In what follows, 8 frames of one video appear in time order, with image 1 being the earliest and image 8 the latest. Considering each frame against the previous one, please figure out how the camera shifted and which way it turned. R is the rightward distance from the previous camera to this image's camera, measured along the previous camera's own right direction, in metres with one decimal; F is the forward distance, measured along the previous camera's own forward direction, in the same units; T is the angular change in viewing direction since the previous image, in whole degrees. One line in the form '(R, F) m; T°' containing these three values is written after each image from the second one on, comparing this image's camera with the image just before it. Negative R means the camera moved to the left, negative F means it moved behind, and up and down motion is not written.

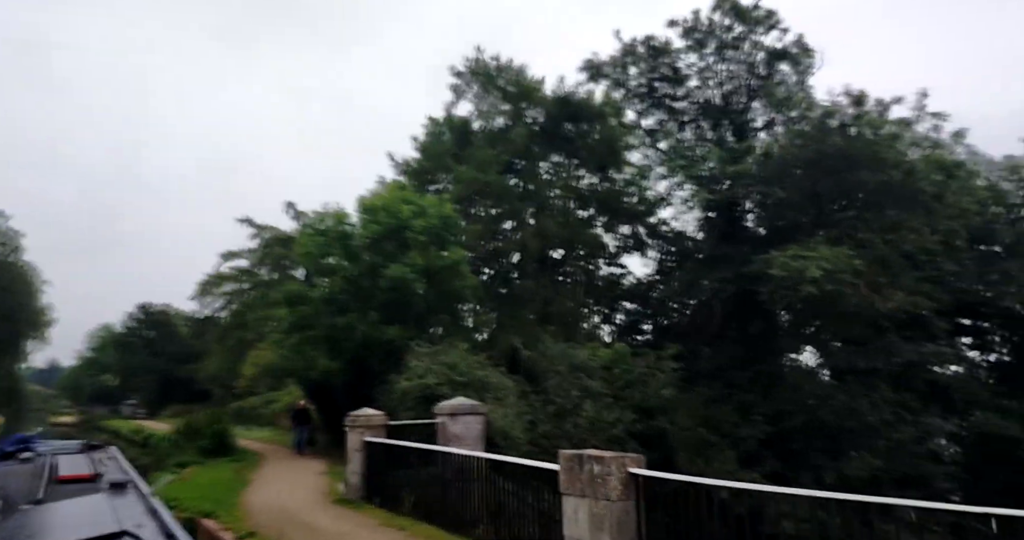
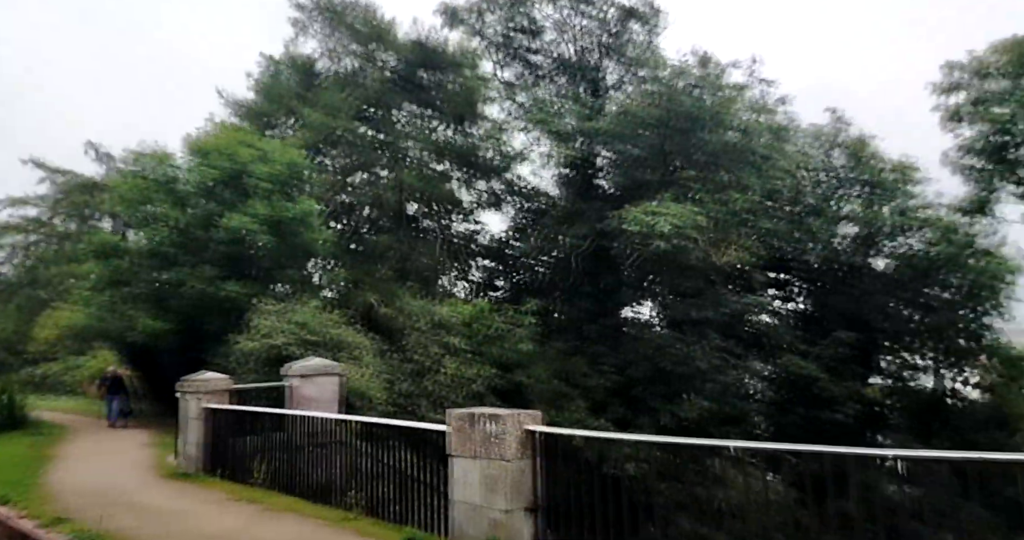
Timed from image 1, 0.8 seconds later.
(-0.5, +0.4) m; +14°
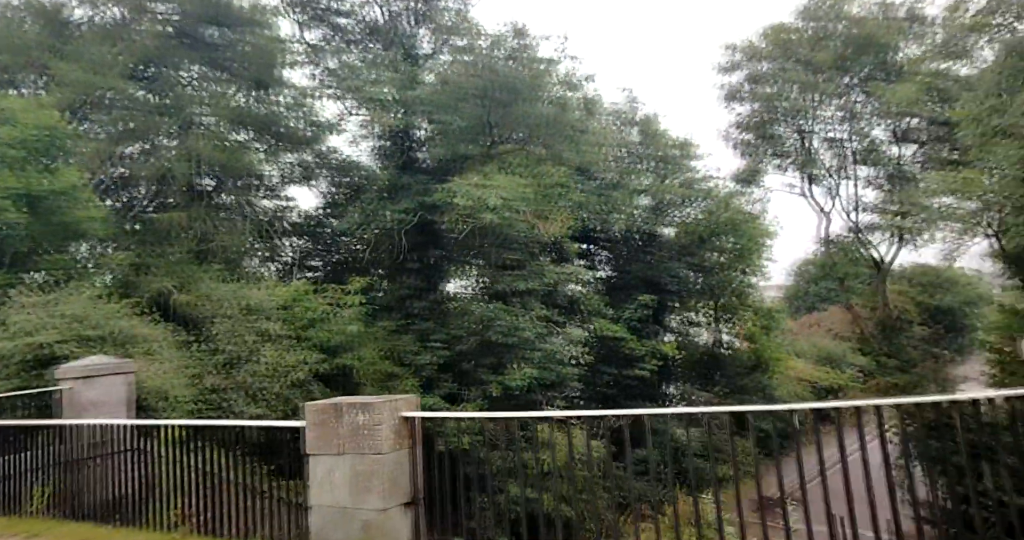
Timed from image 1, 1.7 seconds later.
(-0.6, +0.4) m; +17°
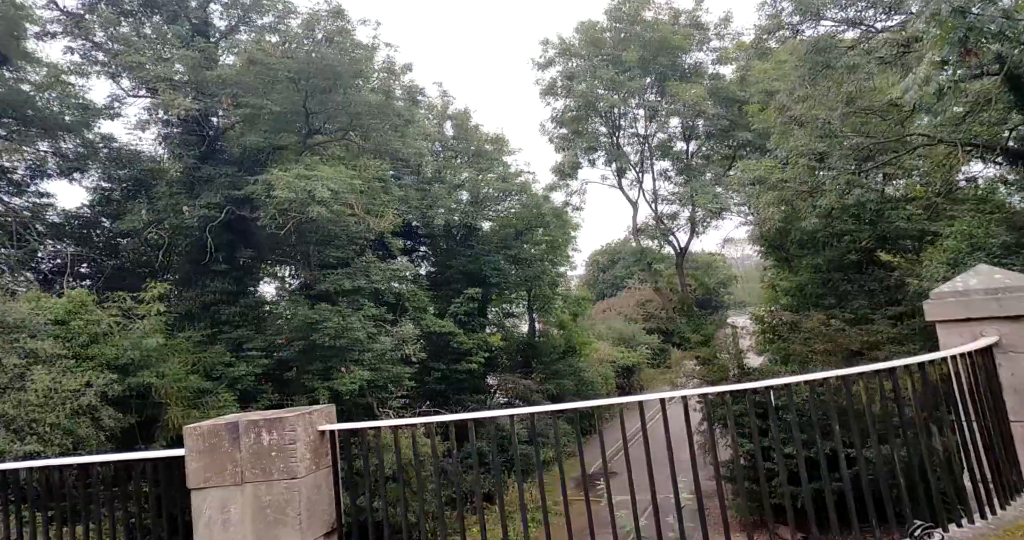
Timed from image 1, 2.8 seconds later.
(-0.6, +0.4) m; +17°
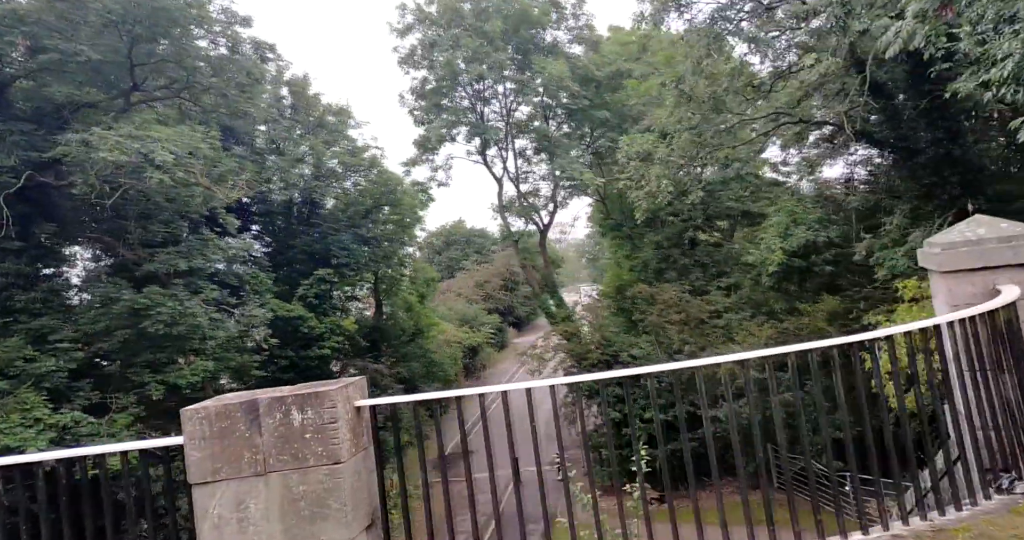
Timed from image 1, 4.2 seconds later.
(-0.6, +0.5) m; +15°
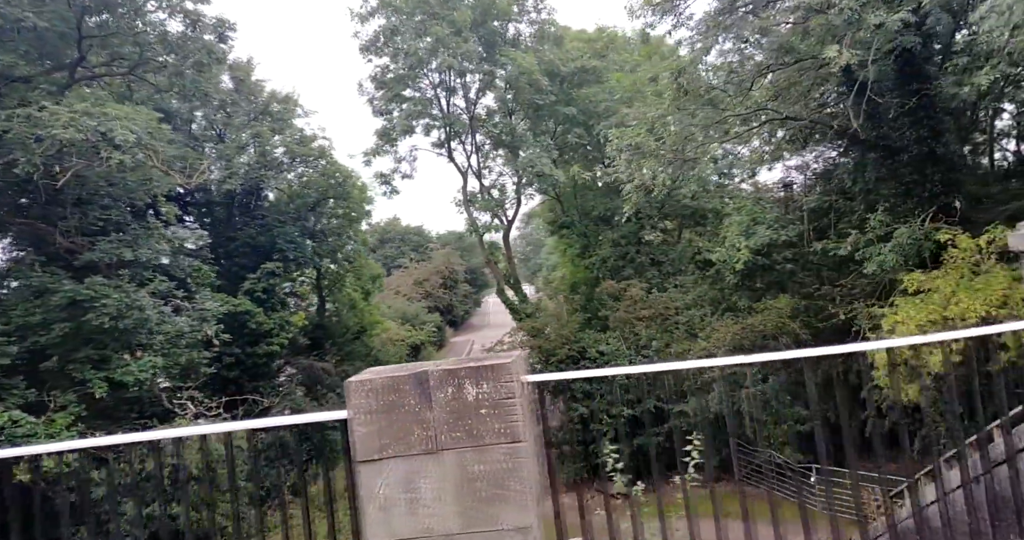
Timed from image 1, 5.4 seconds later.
(-0.6, +0.2) m; +6°
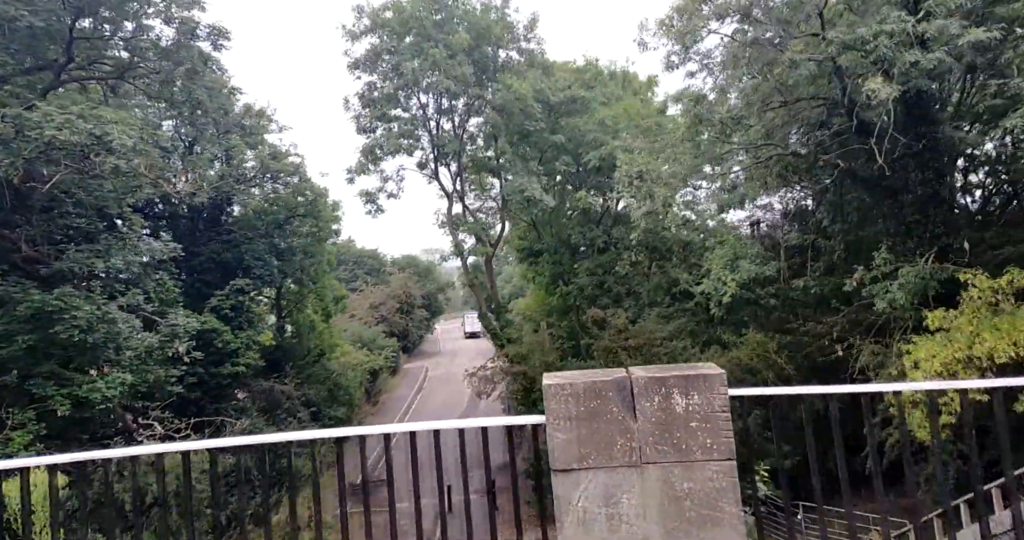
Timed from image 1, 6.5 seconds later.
(-0.7, +0.1) m; +4°
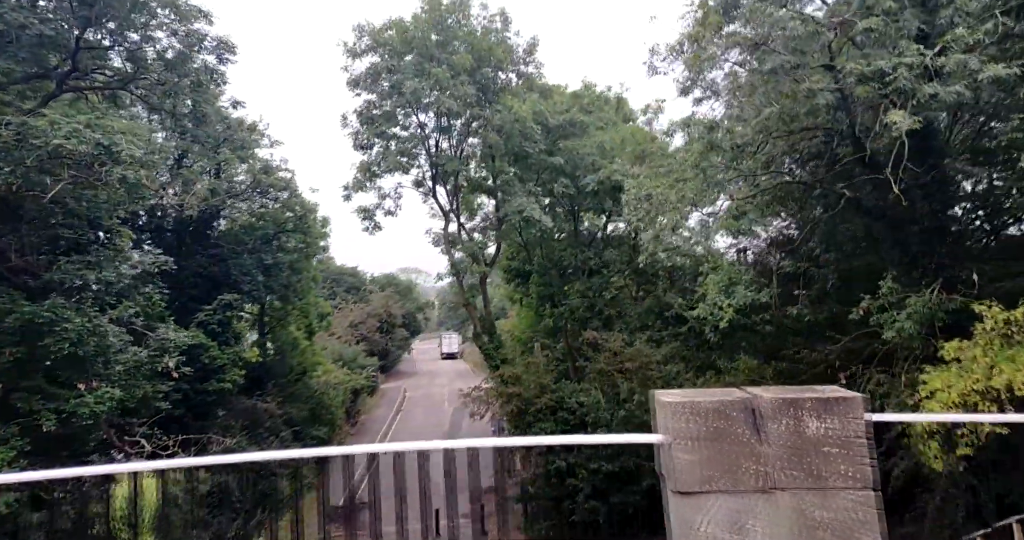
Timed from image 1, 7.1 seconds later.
(-0.4, 0.0) m; +2°
